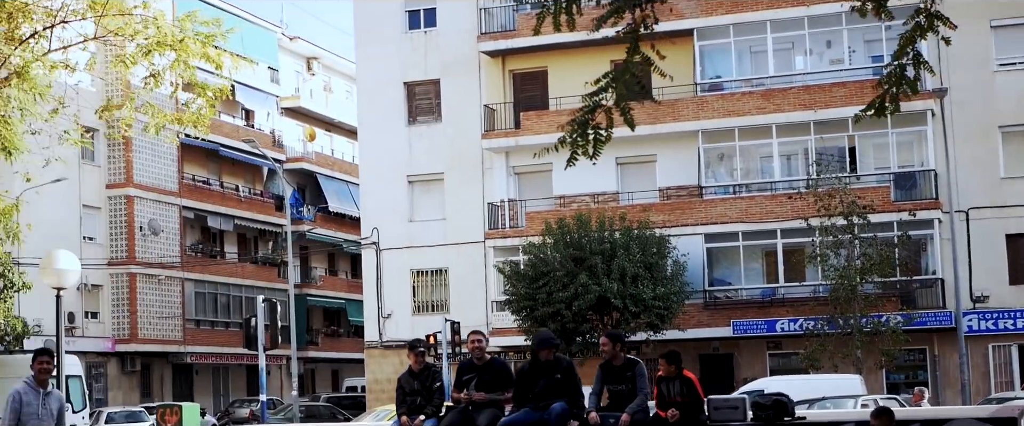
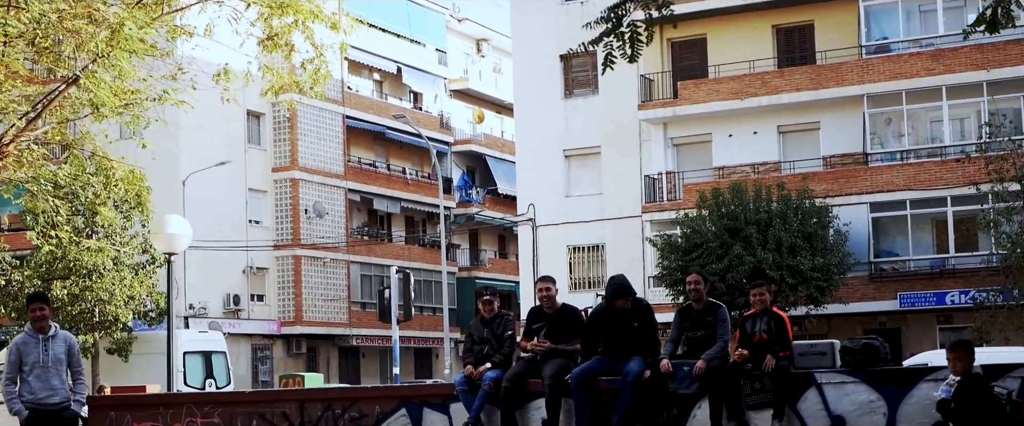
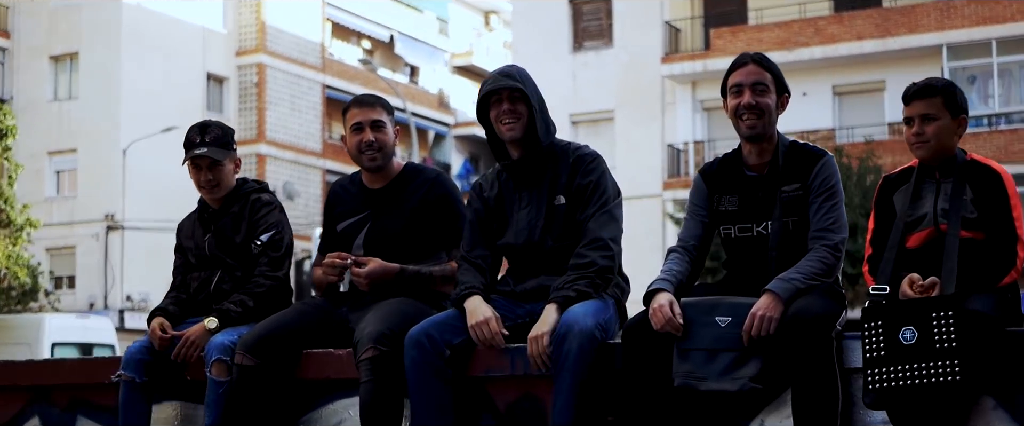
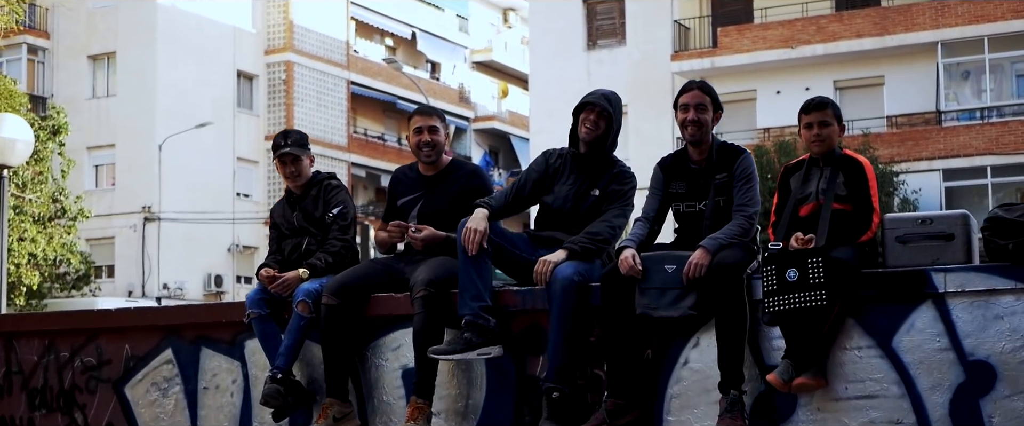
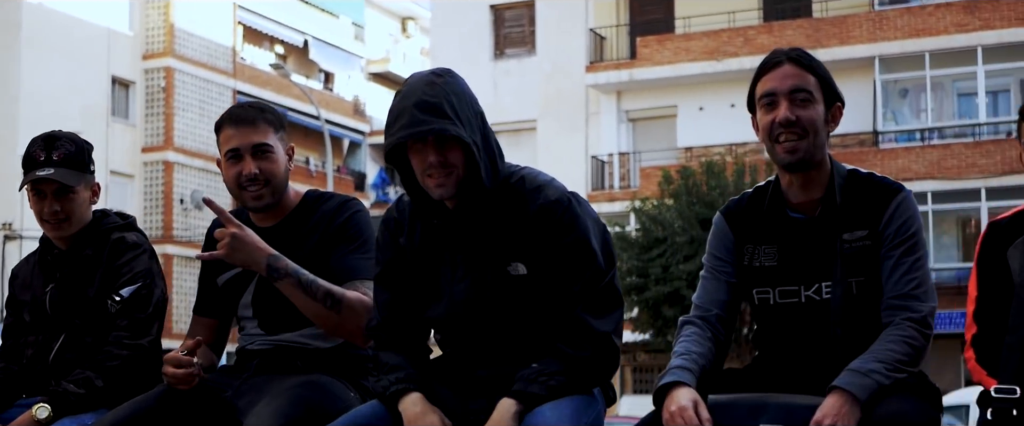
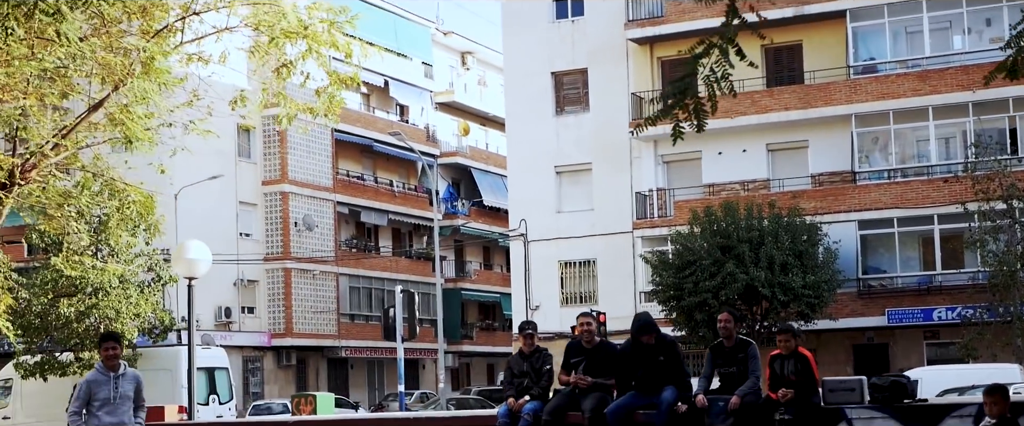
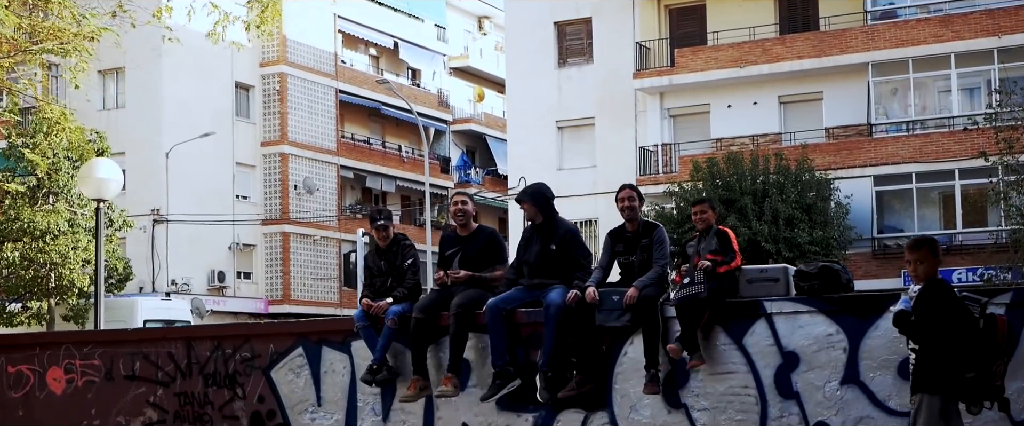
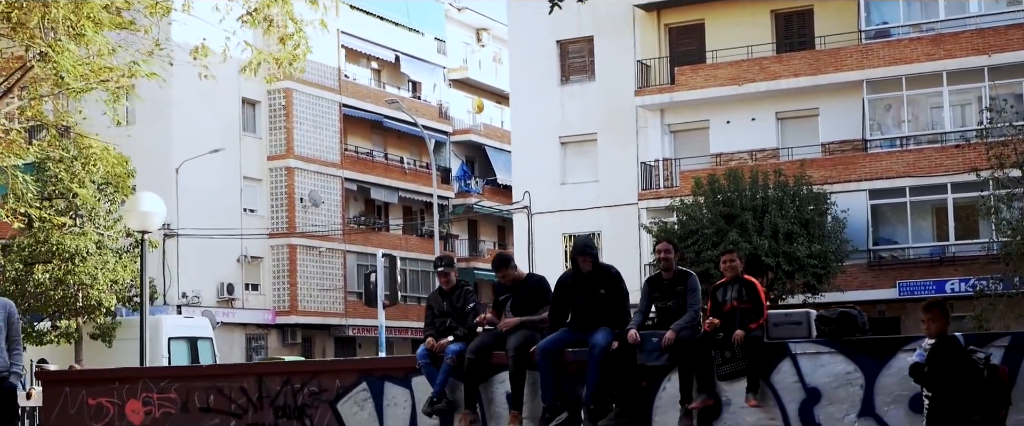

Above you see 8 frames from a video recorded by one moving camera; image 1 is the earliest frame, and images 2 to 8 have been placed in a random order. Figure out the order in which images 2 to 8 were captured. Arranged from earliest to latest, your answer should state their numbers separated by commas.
6, 2, 8, 7, 4, 3, 5
